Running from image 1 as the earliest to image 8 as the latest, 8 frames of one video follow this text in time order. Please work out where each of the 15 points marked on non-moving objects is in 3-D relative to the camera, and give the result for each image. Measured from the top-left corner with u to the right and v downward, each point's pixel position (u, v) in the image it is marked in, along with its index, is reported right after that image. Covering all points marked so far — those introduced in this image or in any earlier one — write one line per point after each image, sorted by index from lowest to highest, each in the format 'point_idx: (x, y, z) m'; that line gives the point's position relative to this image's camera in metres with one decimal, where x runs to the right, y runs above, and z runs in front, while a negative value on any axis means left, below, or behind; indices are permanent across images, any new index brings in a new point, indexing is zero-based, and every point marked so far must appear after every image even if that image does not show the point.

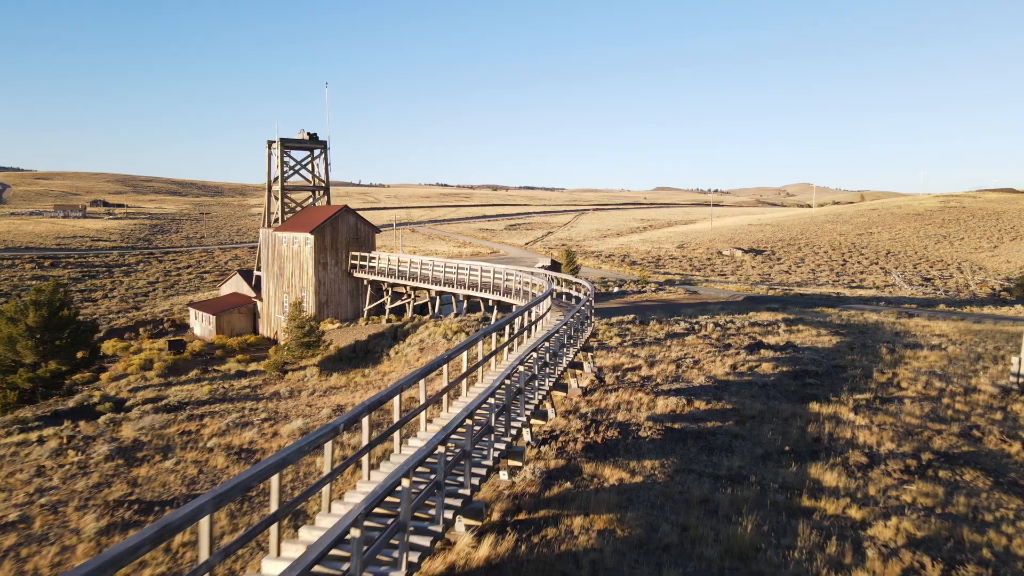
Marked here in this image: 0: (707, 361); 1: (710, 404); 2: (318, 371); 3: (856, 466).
0: (+4.5, -1.7, +16.9) m
1: (+3.2, -1.9, +11.8) m
2: (-5.2, -2.2, +19.6) m
3: (+4.0, -2.1, +8.4) m
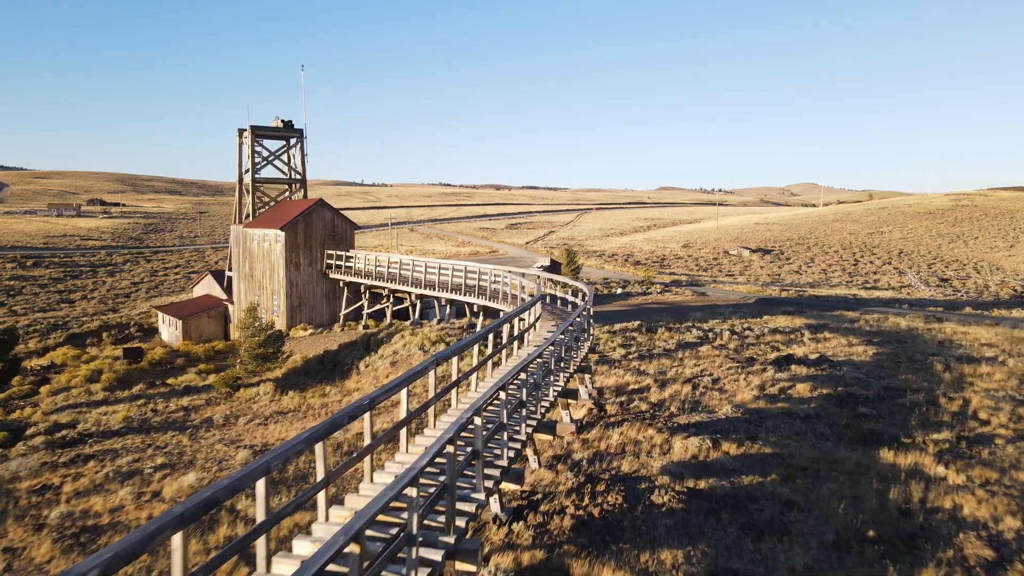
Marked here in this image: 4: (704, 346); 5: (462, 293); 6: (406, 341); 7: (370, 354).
0: (+4.2, -1.8, +14.1) m
1: (+2.9, -2.0, +9.0) m
2: (-5.5, -2.3, +16.9) m
3: (+3.6, -2.2, +5.6) m
4: (+5.1, -1.5, +19.4) m
5: (-1.4, -0.2, +19.6) m
6: (-2.8, -1.4, +18.9) m
7: (-3.7, -1.7, +19.2) m
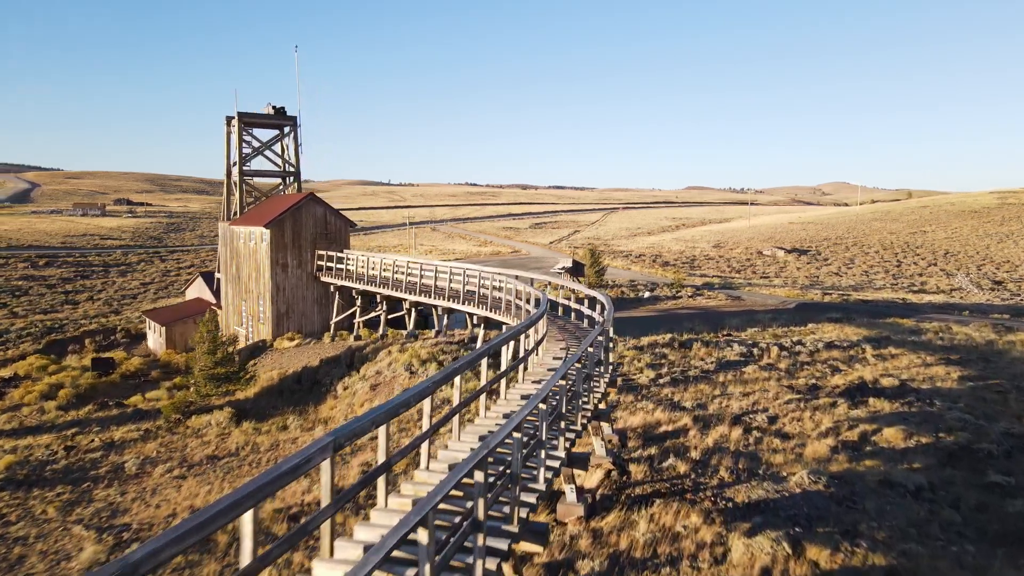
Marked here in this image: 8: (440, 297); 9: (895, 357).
0: (+4.2, -2.0, +10.9) m
1: (+2.6, -2.1, +5.9) m
2: (-5.5, -2.5, +14.0) m
3: (+3.3, -2.3, +2.4) m
4: (+5.3, -1.7, +16.2) m
5: (-1.2, -0.3, +16.6) m
6: (-2.6, -1.5, +15.9) m
7: (-3.6, -1.9, +16.3) m
8: (-1.8, -0.2, +17.7) m
9: (+9.6, -1.7, +18.2) m
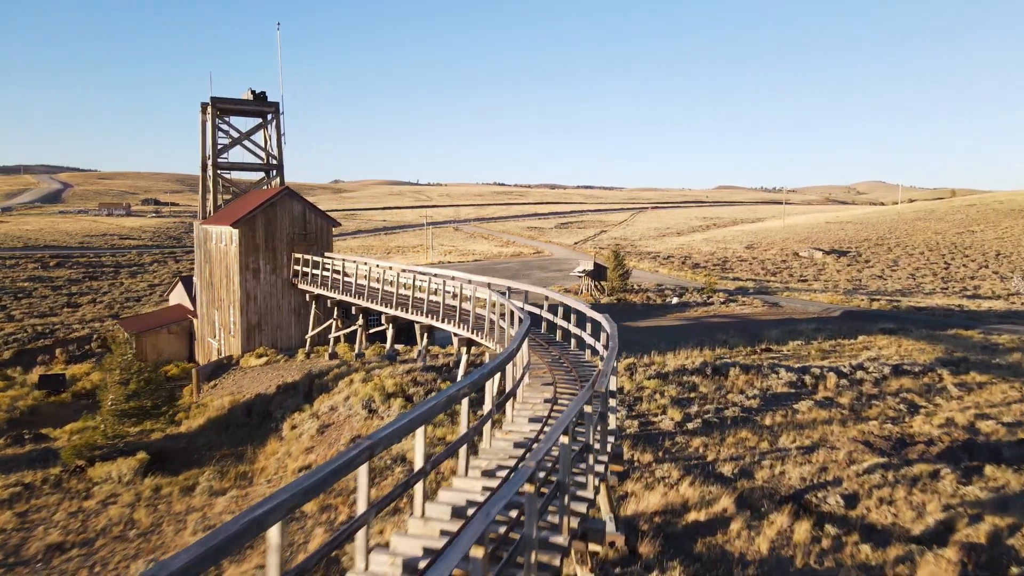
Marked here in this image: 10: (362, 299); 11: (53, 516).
0: (+3.8, -2.2, +7.5) m
1: (+2.1, -2.4, +2.6) m
2: (-5.7, -2.7, +11.1) m
3: (+2.6, -2.6, -0.9) m
4: (+5.1, -2.0, +12.8) m
5: (-1.3, -0.6, +13.5) m
6: (-2.8, -1.8, +12.8) m
7: (-3.7, -2.1, +13.2) m
8: (-1.9, -0.5, +14.6) m
9: (+9.5, -2.0, +14.7) m
10: (-3.5, -0.2, +16.9) m
11: (-5.6, -2.8, +9.2) m
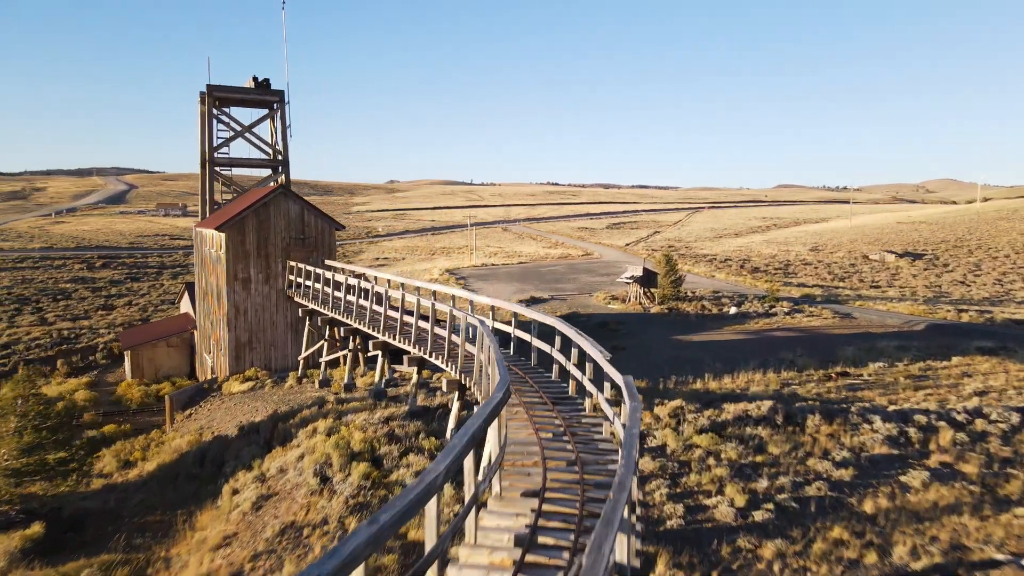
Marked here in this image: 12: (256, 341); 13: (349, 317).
0: (+3.5, -2.6, +4.2) m
1: (+1.4, -2.8, -0.6) m
2: (-5.7, -3.0, +8.4) m
3: (+1.6, -3.0, -4.0) m
4: (+5.2, -2.4, +9.4) m
5: (-1.2, -0.9, +10.6) m
6: (-2.7, -2.1, +10.0) m
7: (-3.6, -2.5, +10.4) m
8: (-1.7, -0.8, +11.7) m
9: (+9.7, -2.4, +10.9) m
10: (-3.1, -0.6, +14.1) m
11: (-5.8, -3.1, +6.6) m
12: (-6.3, -1.3, +17.8) m
13: (-3.1, -0.5, +14.1) m
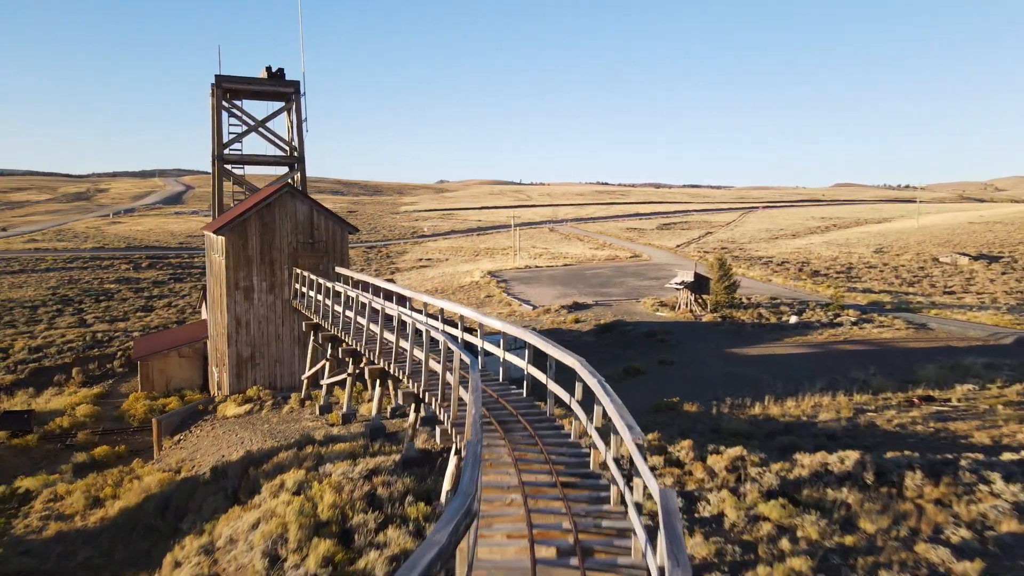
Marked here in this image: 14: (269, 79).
0: (+3.2, -2.9, +1.9) m
1: (+0.8, -3.0, -2.8) m
2: (-5.7, -3.2, +6.7) m
3: (+0.8, -3.2, -6.3) m
4: (+5.3, -2.7, +6.9) m
5: (-1.0, -1.2, +8.5) m
6: (-2.5, -2.3, +8.0) m
7: (-3.4, -2.7, +8.6) m
8: (-1.4, -1.0, +9.6) m
9: (+9.8, -2.7, +8.1) m
10: (-2.6, -0.8, +12.1) m
11: (-5.9, -3.3, +4.8) m
12: (-5.6, -1.5, +16.1) m
13: (-2.7, -0.8, +12.1) m
14: (-6.5, +5.6, +19.5) m
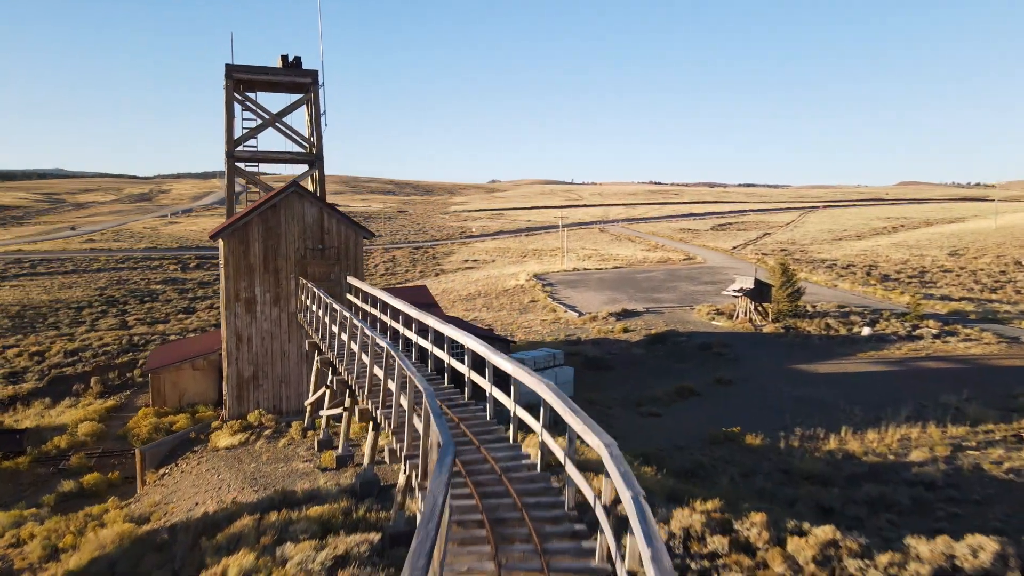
0: (+2.9, -3.2, -0.4) m
1: (+0.1, -3.3, -4.9) m
2: (-5.7, -3.5, +5.0) m
3: (-0.1, -3.5, -8.4) m
4: (+5.2, -3.0, +4.5) m
5: (-0.9, -1.4, +6.5) m
6: (-2.5, -2.6, +6.1) m
7: (-3.3, -2.9, +6.7) m
8: (-1.2, -1.3, +7.6) m
9: (+9.9, -3.0, +5.4) m
10: (-2.3, -1.1, +10.2) m
11: (-6.0, -3.6, +3.2) m
12: (-4.9, -1.7, +14.4) m
13: (-2.3, -1.0, +10.2) m
14: (-5.6, +5.4, +17.8) m
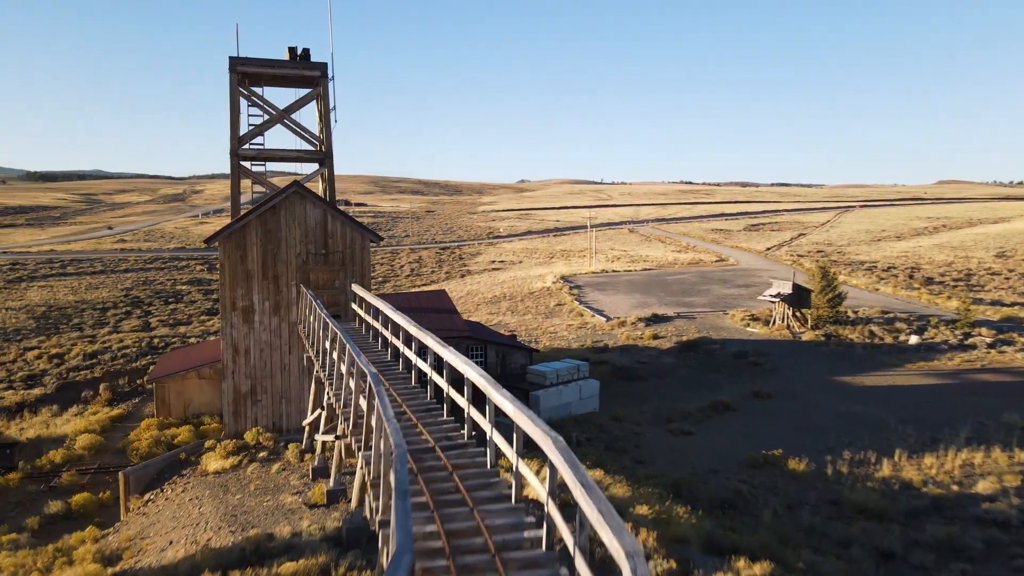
0: (+2.6, -3.3, -1.8) m
1: (-0.3, -3.4, -6.2) m
2: (-5.7, -3.6, +4.0) m
3: (-0.7, -3.6, -9.6) m
4: (+5.2, -3.1, +3.0) m
5: (-0.8, -1.6, +5.3) m
6: (-2.5, -2.8, +5.0) m
7: (-3.3, -3.1, +5.6) m
8: (-1.1, -1.5, +6.4) m
9: (+9.9, -3.2, +3.7) m
10: (-2.1, -1.2, +9.0) m
11: (-6.2, -3.7, +2.2) m
12: (-4.6, -1.9, +13.3) m
13: (-2.1, -1.2, +9.1) m
14: (-5.1, +5.2, +16.8) m
